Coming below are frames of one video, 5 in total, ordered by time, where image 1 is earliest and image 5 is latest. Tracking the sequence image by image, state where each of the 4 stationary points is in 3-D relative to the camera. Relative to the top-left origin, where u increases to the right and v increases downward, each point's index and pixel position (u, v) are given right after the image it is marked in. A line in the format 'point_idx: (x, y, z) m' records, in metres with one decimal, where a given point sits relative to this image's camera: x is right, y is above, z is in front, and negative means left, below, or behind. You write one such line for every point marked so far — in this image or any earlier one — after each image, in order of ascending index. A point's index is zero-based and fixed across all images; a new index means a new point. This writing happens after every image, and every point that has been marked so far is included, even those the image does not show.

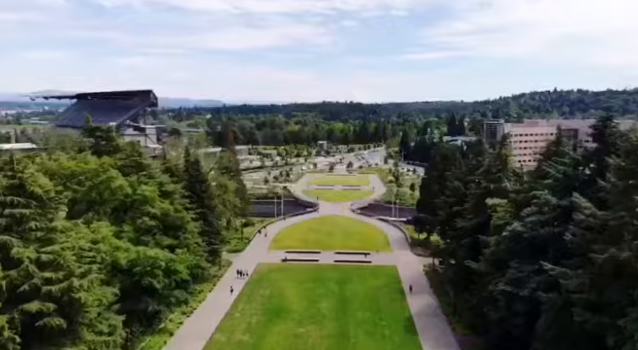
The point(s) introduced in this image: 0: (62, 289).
0: (-9.3, -4.1, +16.4) m
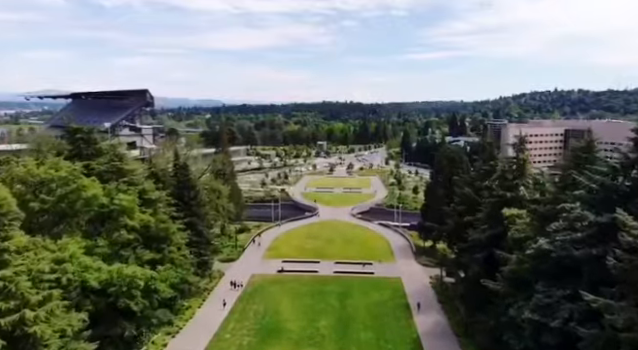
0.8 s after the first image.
0: (-9.4, -4.5, +13.9) m
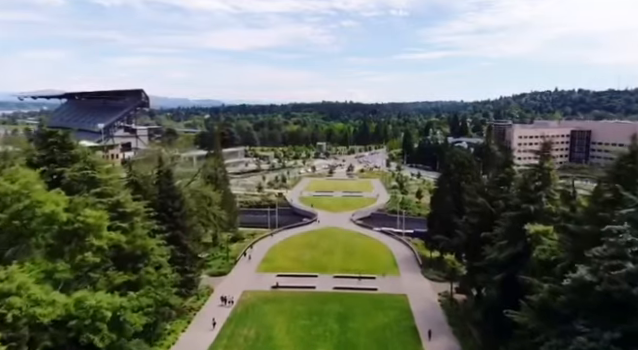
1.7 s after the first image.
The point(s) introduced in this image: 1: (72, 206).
0: (-9.6, -5.0, +10.9) m
1: (-10.9, -1.4, +19.8) m
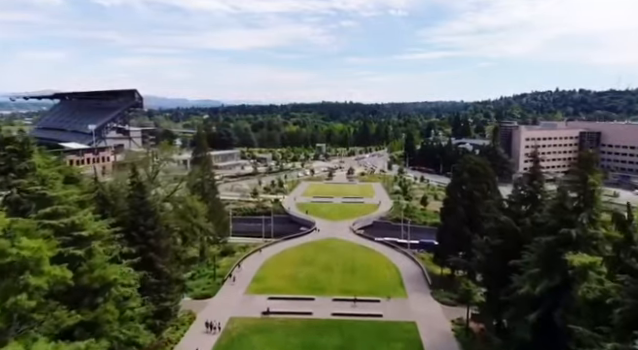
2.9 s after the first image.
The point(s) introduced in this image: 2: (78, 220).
0: (-9.7, -5.7, +7.0) m
1: (-11.1, -2.1, +16.0) m
2: (-10.3, -1.9, +19.1) m
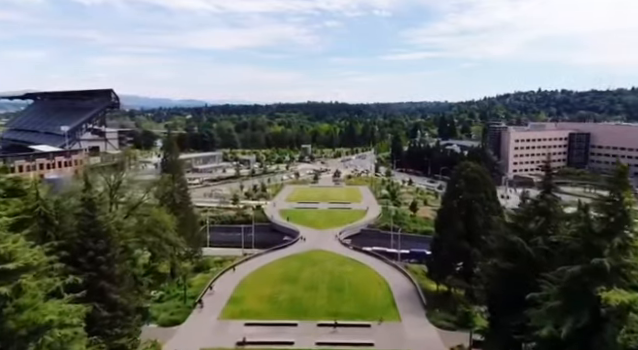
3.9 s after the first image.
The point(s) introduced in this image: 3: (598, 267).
0: (-10.0, -6.4, +3.3) m
1: (-11.7, -2.7, +12.3) m
2: (-11.0, -2.6, +15.4) m
3: (+9.3, -3.0, +15.0) m
